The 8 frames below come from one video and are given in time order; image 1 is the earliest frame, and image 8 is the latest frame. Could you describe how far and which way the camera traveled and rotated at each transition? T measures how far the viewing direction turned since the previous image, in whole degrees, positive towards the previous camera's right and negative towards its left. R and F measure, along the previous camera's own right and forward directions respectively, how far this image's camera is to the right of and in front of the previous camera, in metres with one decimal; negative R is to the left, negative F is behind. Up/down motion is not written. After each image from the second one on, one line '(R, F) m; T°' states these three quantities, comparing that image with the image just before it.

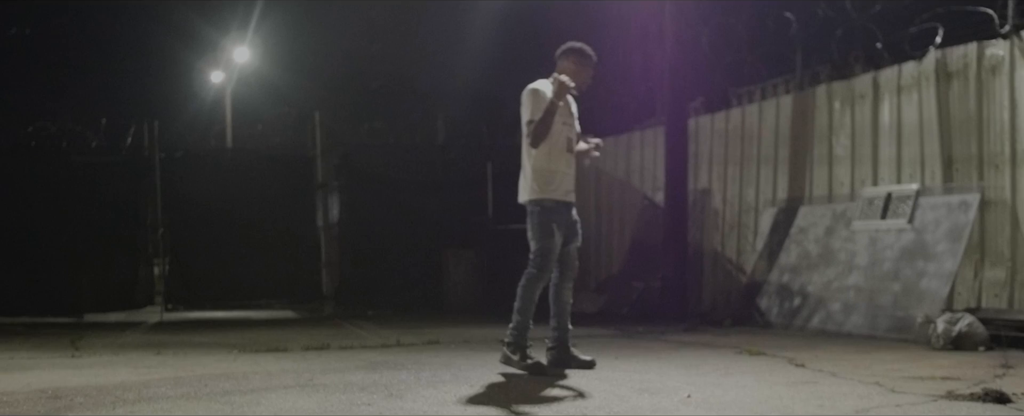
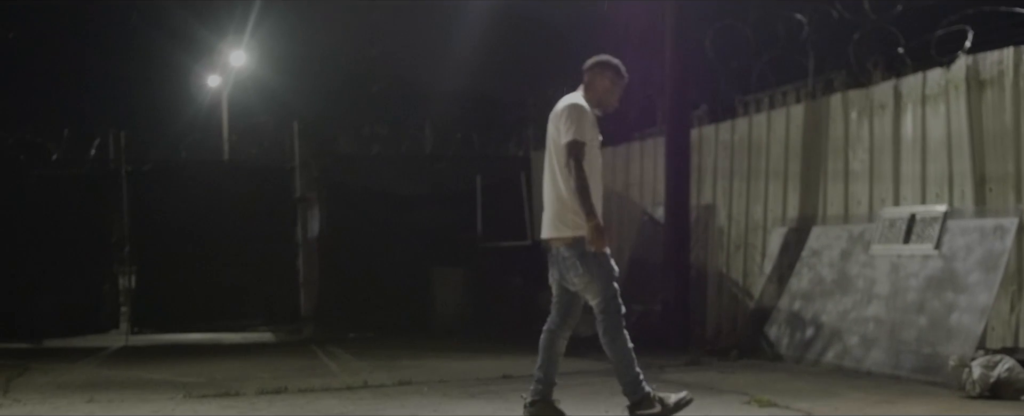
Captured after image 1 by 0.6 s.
(+0.1, +0.6) m; 0°
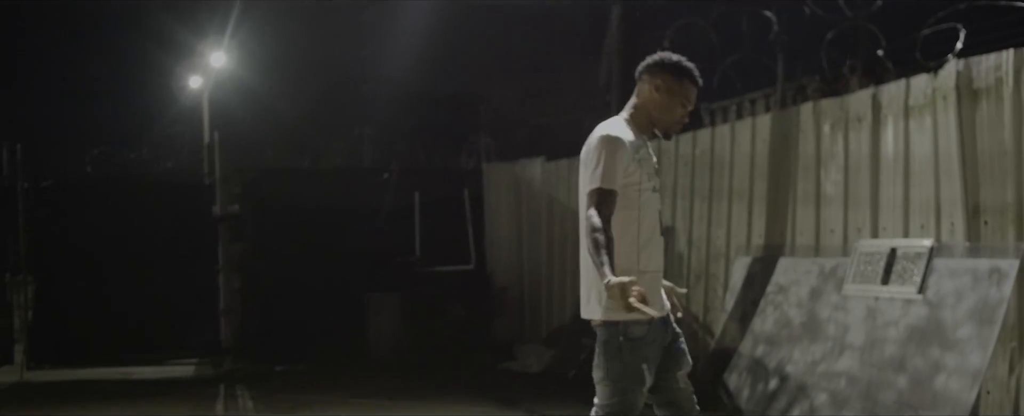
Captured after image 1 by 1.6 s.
(+0.5, +0.9) m; 0°
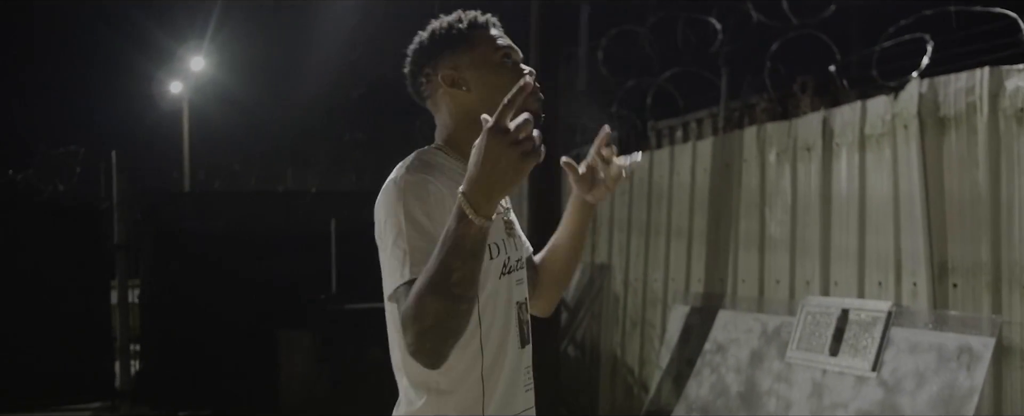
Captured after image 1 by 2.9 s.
(+0.6, +0.9) m; 0°
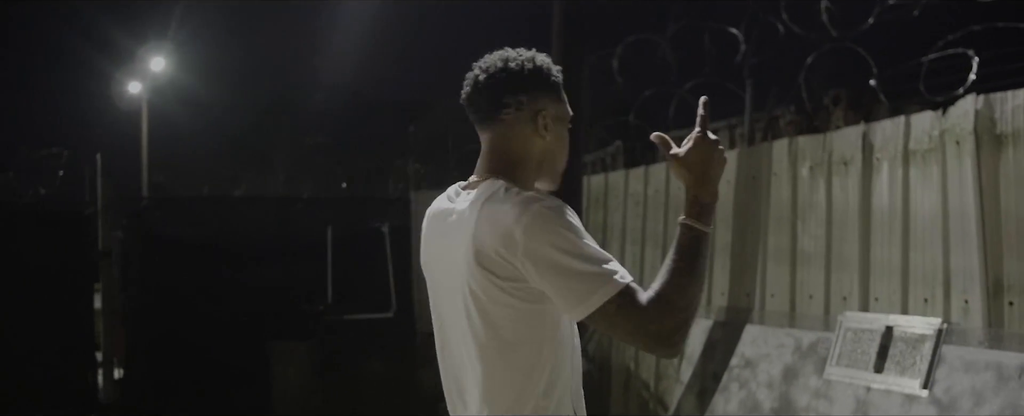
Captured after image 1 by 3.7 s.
(-0.4, +0.1) m; +3°
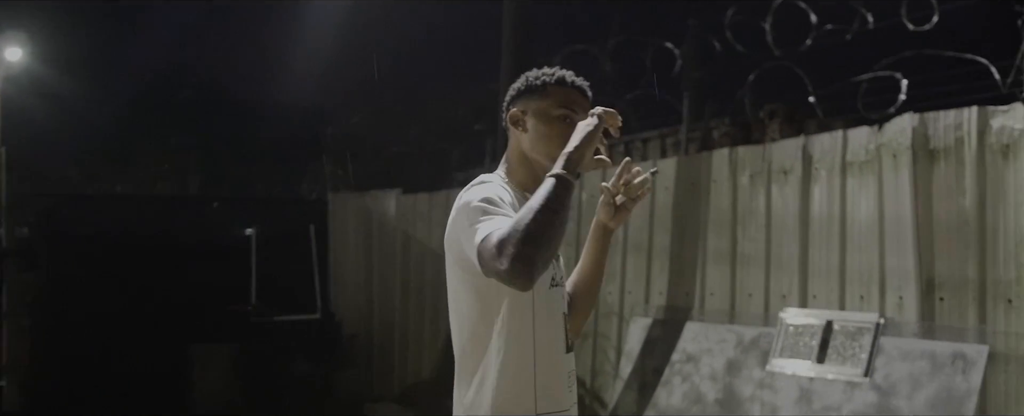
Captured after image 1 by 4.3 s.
(-0.5, -0.1) m; +9°
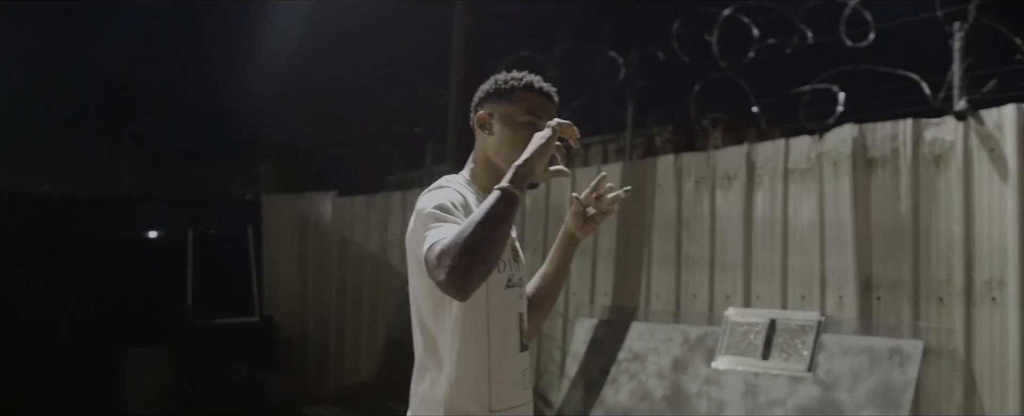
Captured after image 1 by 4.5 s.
(-0.2, -0.1) m; +6°
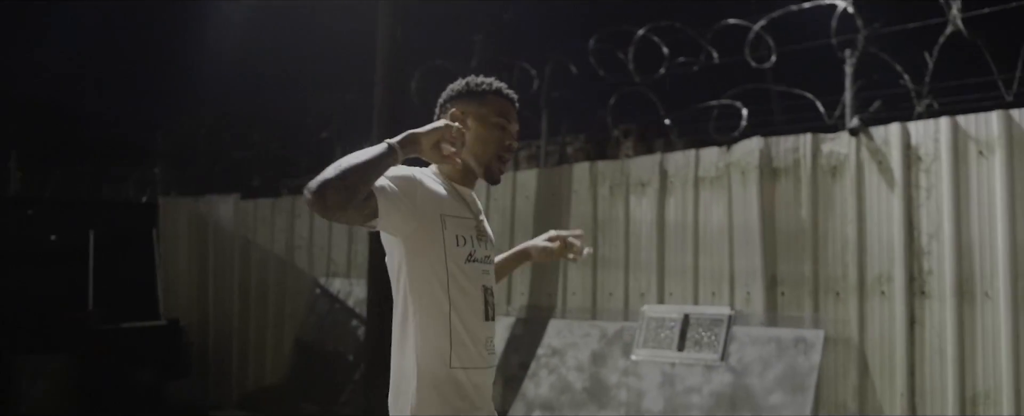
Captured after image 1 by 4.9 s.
(-0.4, -0.2) m; +9°
